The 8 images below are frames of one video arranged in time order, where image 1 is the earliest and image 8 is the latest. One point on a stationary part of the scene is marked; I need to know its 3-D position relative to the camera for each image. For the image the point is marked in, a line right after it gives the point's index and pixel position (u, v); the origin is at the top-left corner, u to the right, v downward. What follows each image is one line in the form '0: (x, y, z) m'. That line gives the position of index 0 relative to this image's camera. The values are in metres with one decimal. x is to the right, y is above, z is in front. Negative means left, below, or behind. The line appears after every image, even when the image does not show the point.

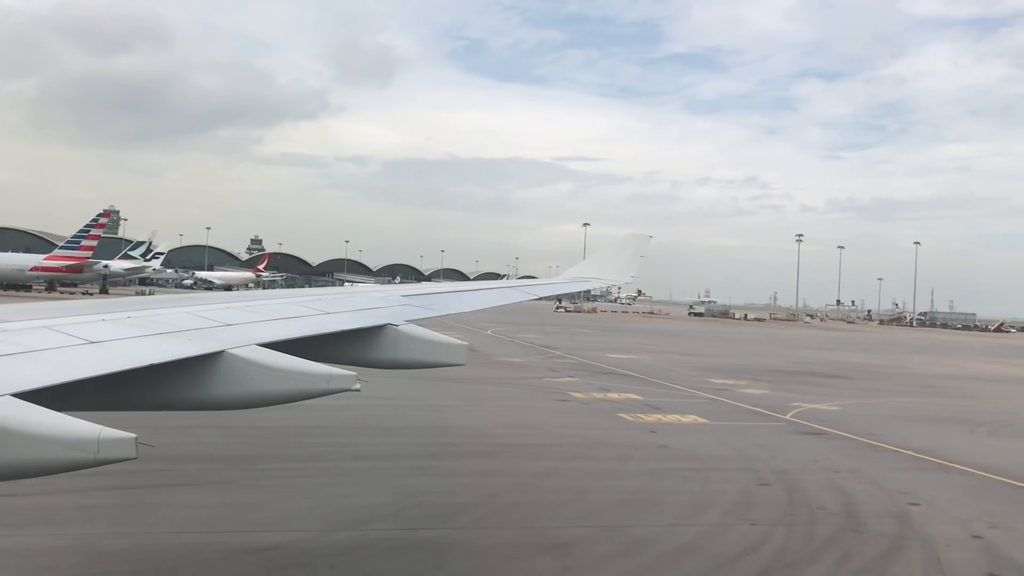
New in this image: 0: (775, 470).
0: (+3.0, -2.1, +11.0) m
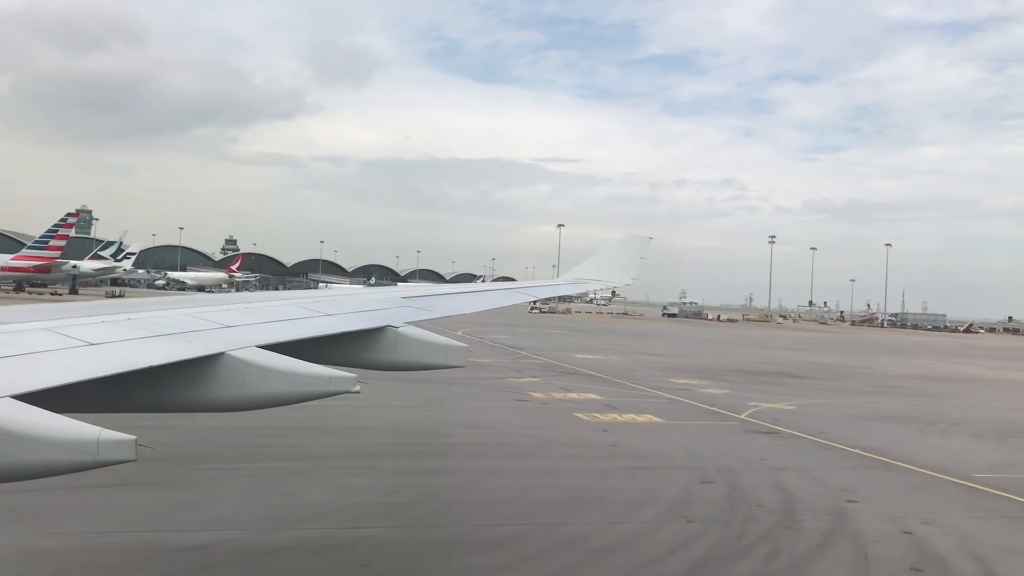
0: (+2.4, -2.1, +11.1) m
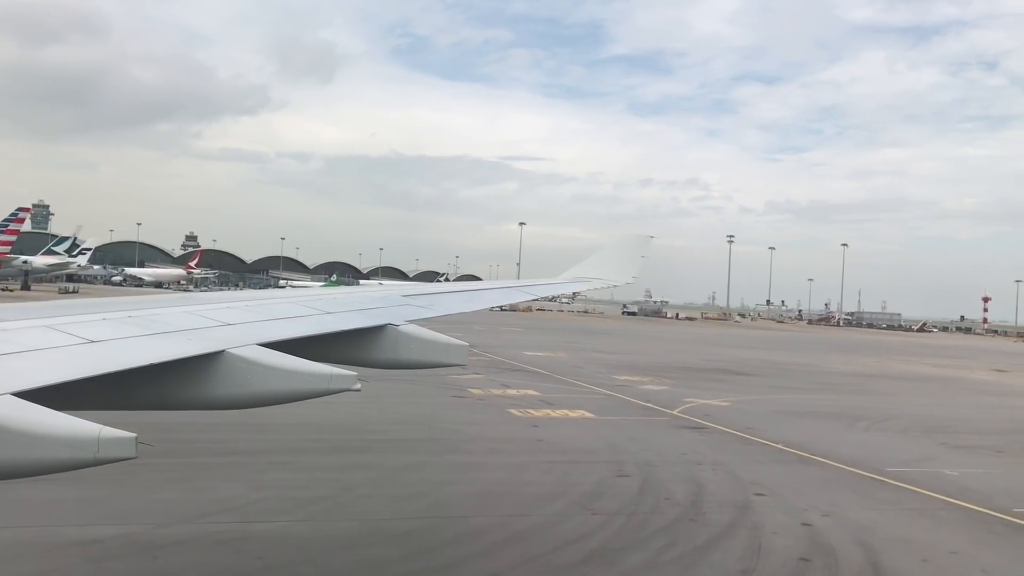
0: (+1.5, -2.0, +11.3) m
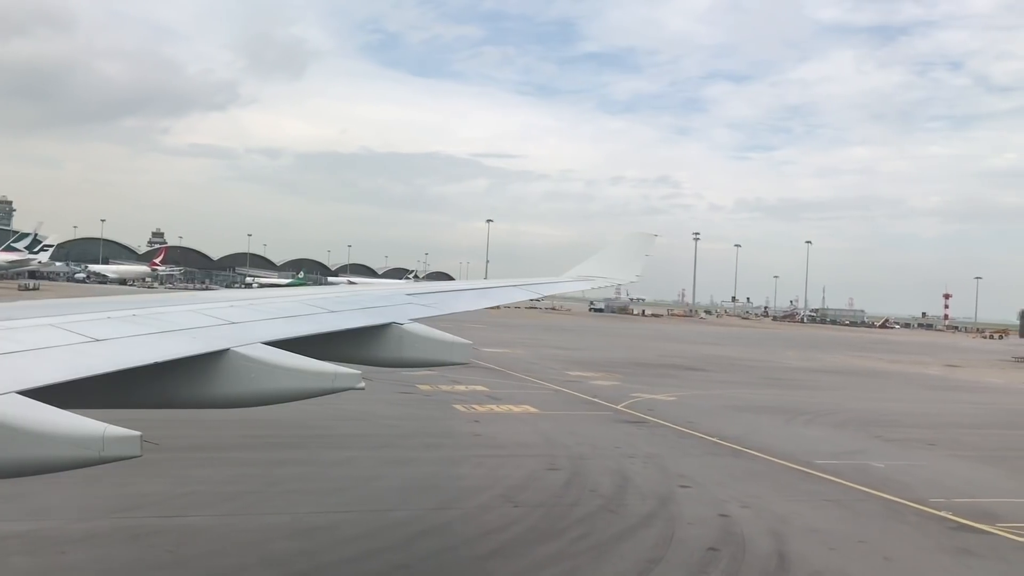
0: (+0.7, -2.0, +11.4) m
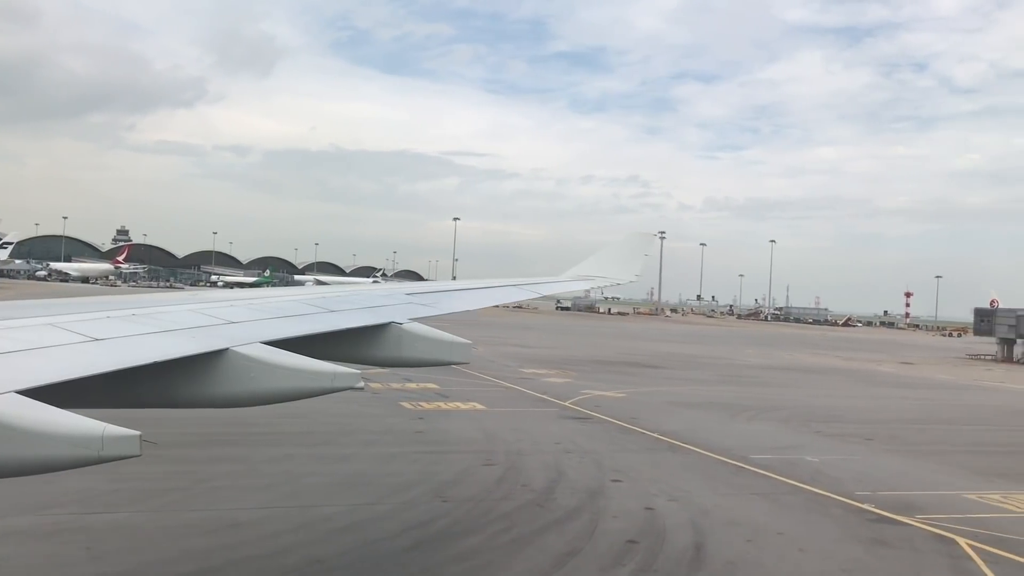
0: (0.0, -1.9, +11.4) m
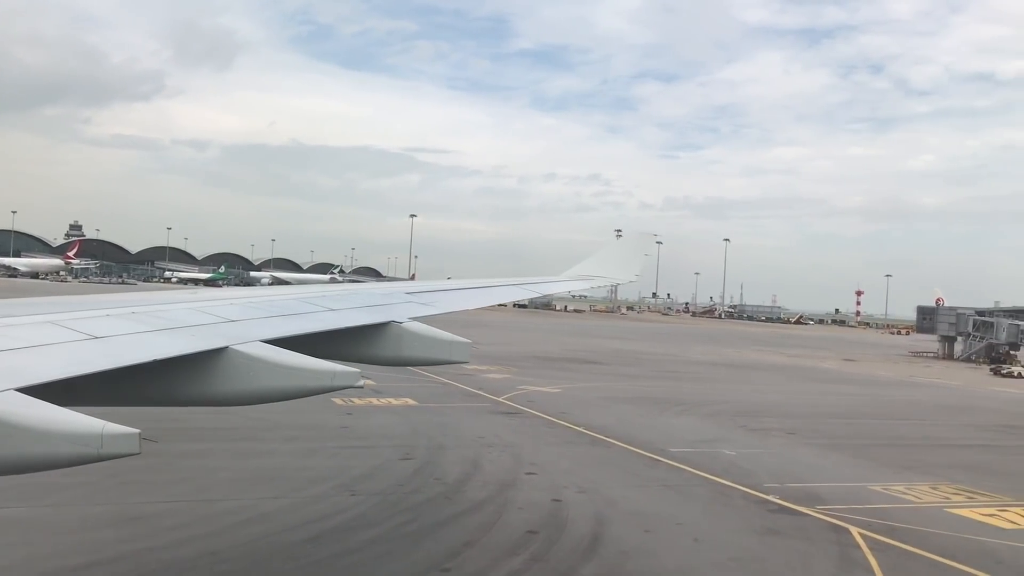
0: (-1.0, -1.9, +11.5) m
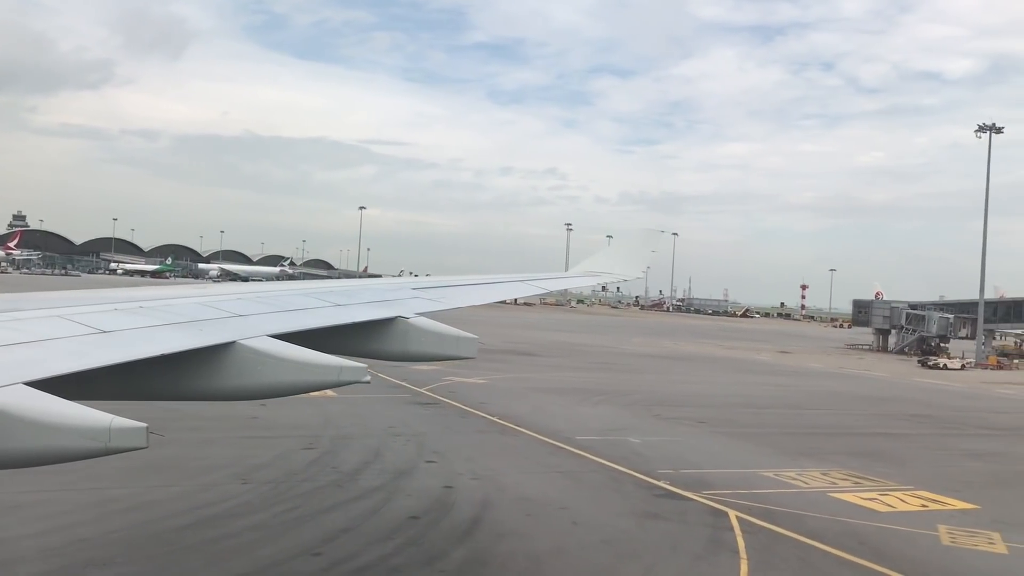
0: (-2.1, -1.8, +11.6) m
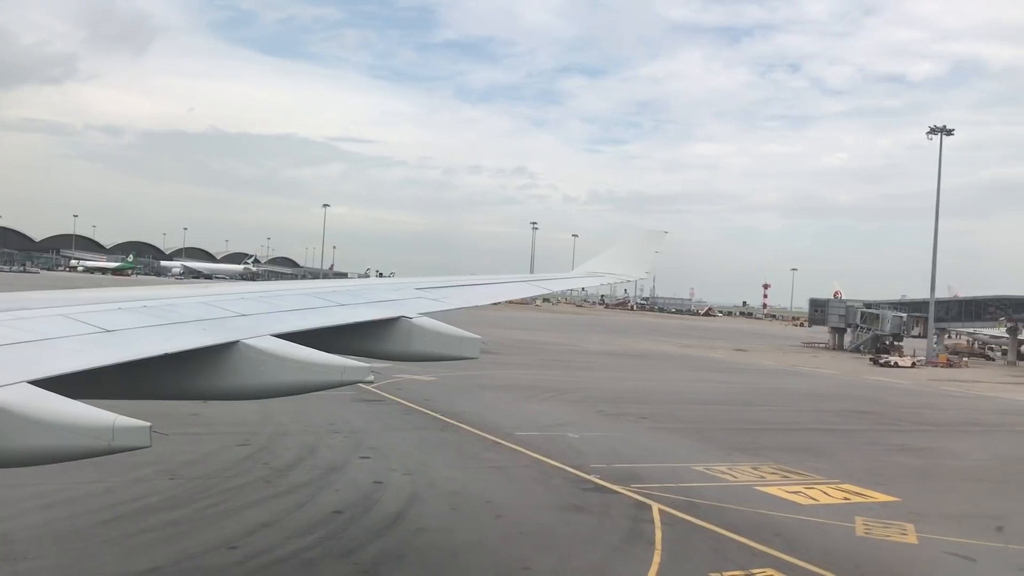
0: (-2.8, -1.7, +11.6) m
